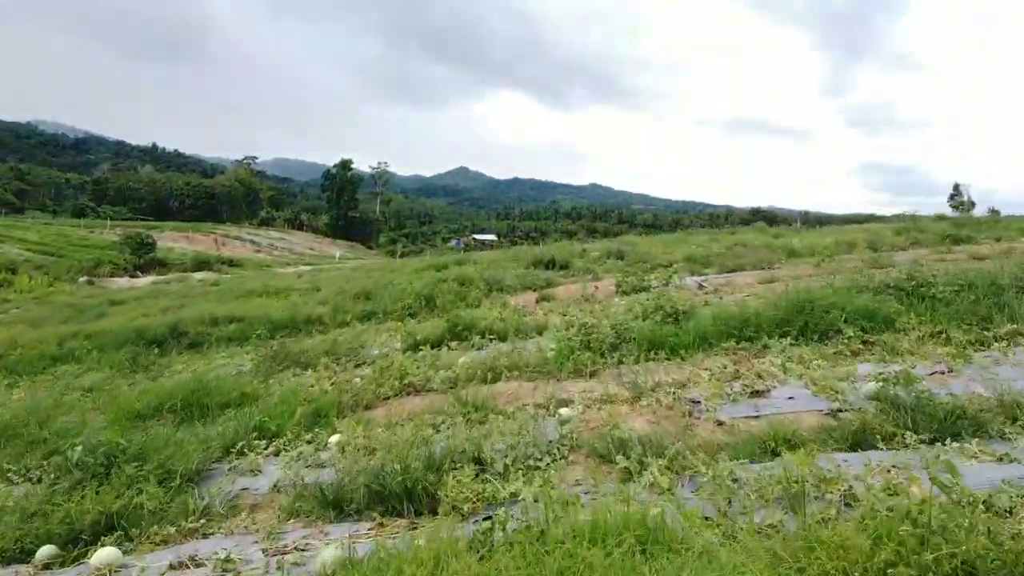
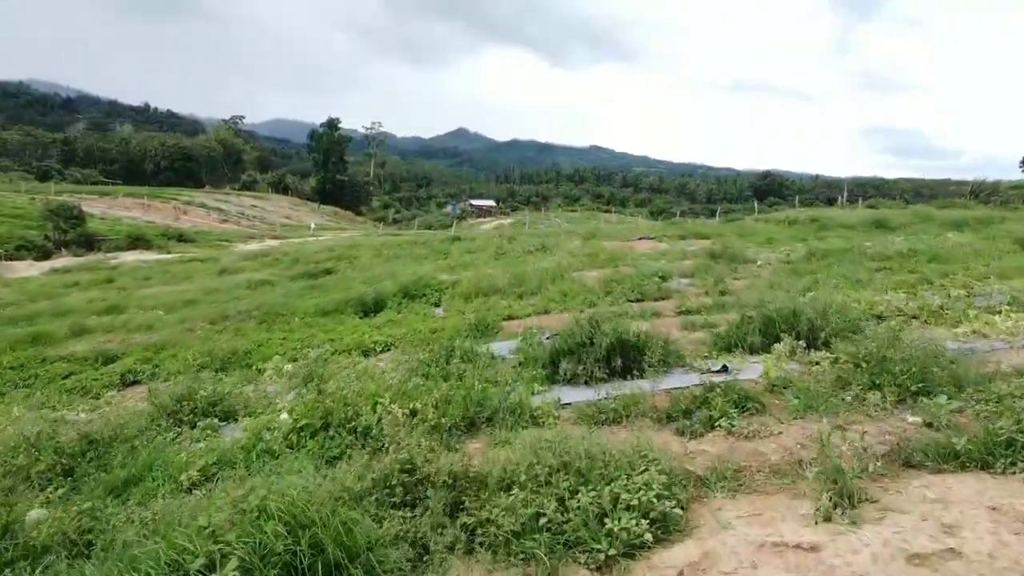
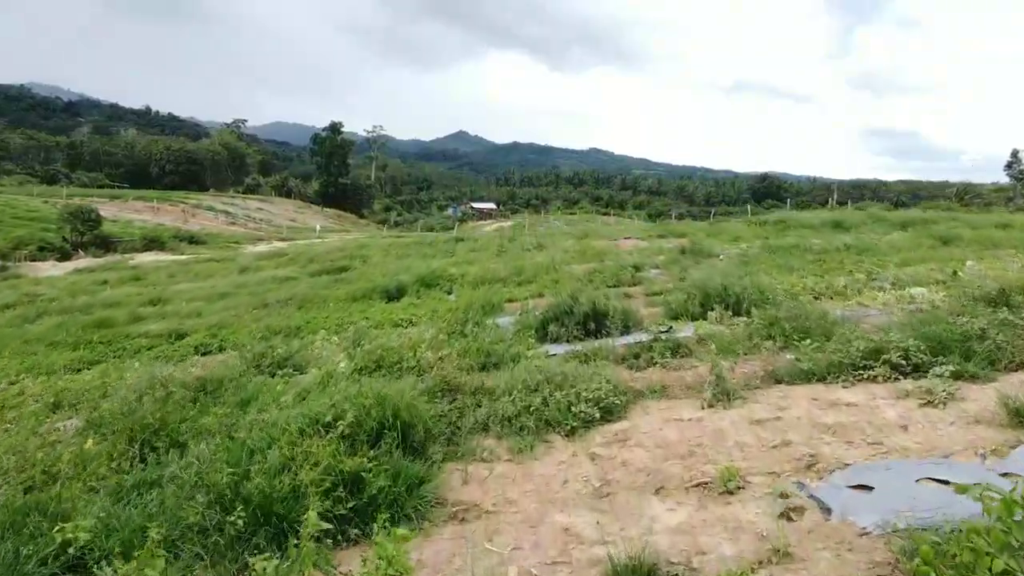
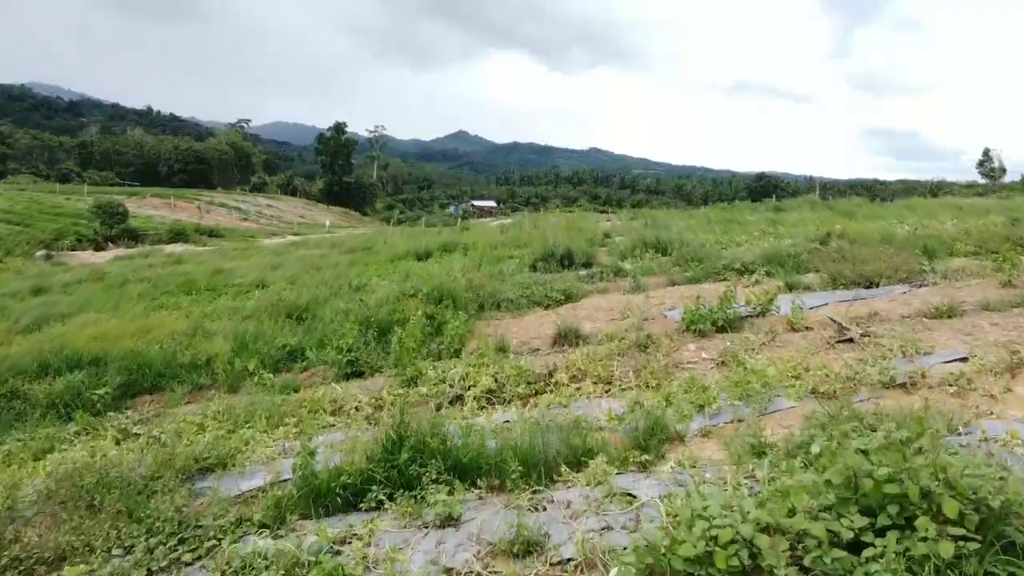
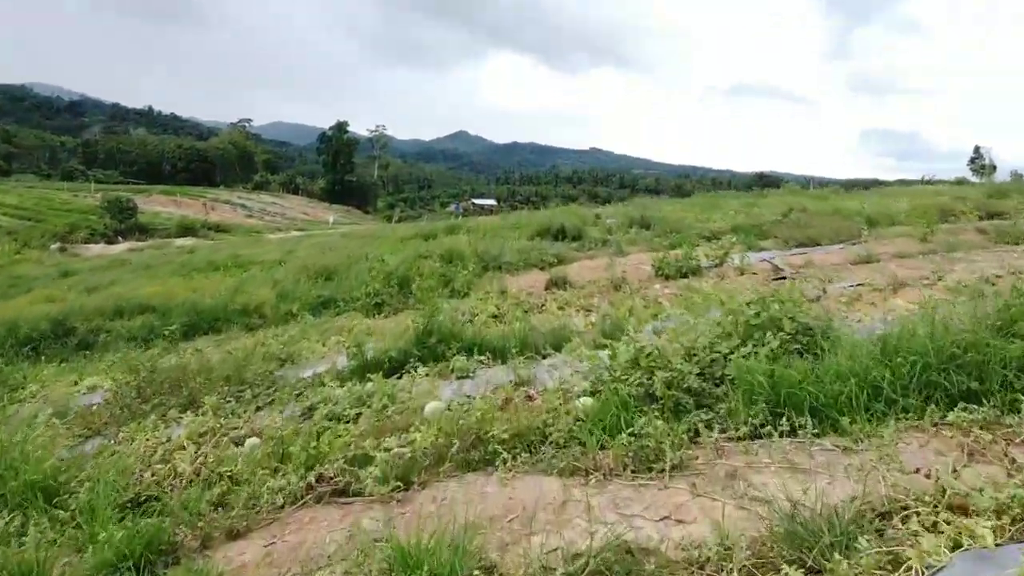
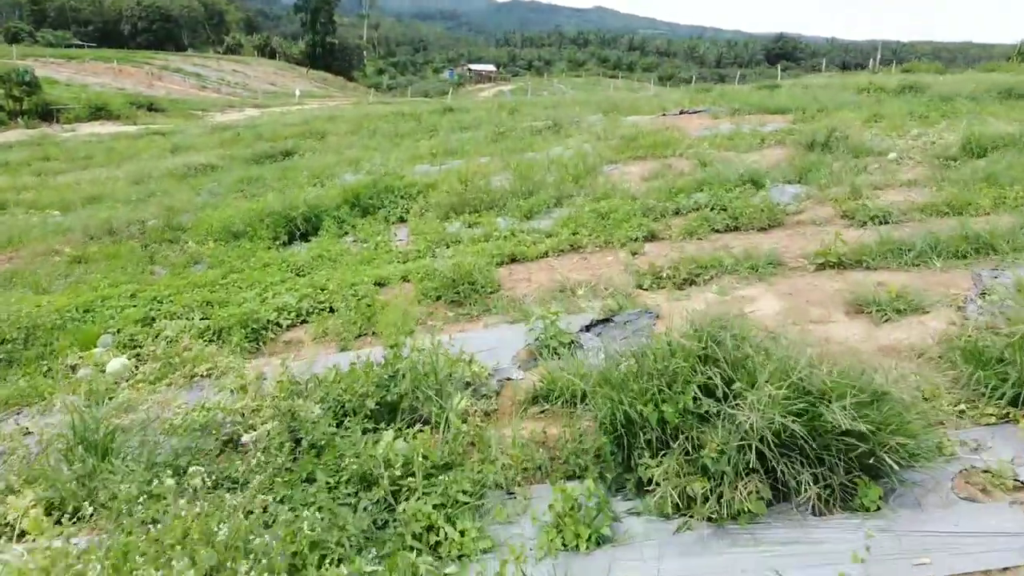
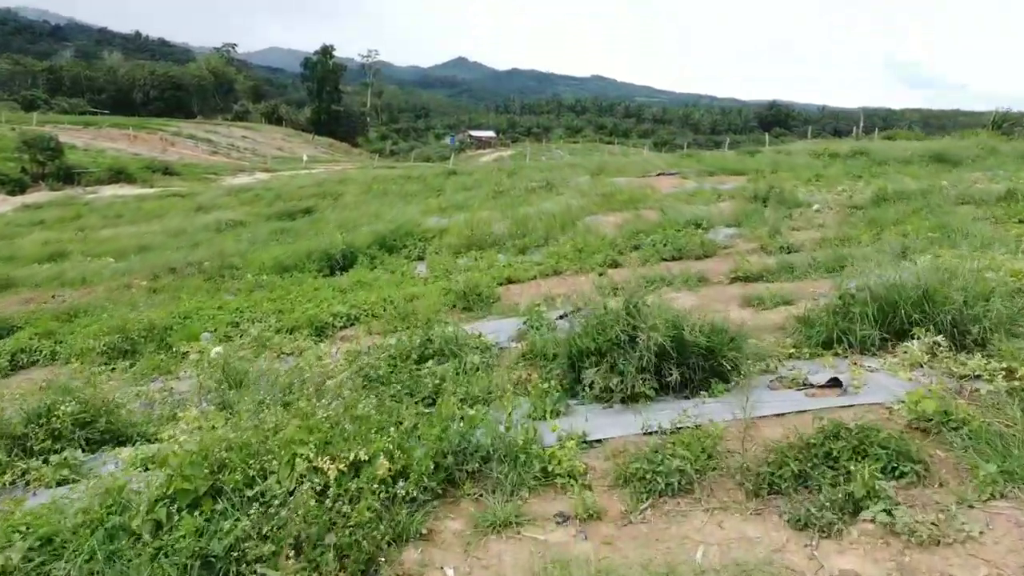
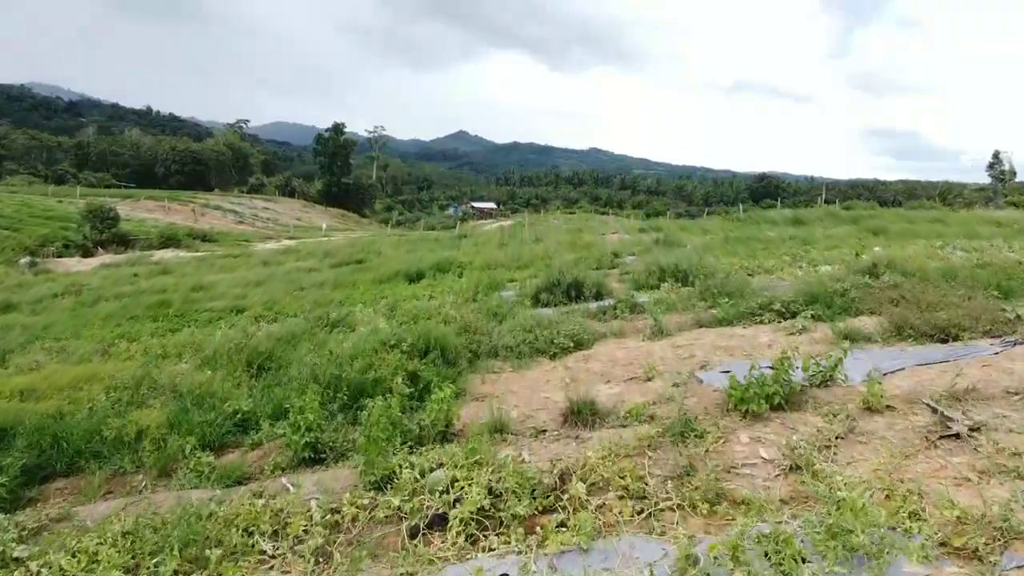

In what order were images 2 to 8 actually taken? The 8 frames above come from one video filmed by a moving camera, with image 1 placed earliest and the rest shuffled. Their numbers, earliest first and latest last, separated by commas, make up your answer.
5, 4, 8, 3, 2, 7, 6
